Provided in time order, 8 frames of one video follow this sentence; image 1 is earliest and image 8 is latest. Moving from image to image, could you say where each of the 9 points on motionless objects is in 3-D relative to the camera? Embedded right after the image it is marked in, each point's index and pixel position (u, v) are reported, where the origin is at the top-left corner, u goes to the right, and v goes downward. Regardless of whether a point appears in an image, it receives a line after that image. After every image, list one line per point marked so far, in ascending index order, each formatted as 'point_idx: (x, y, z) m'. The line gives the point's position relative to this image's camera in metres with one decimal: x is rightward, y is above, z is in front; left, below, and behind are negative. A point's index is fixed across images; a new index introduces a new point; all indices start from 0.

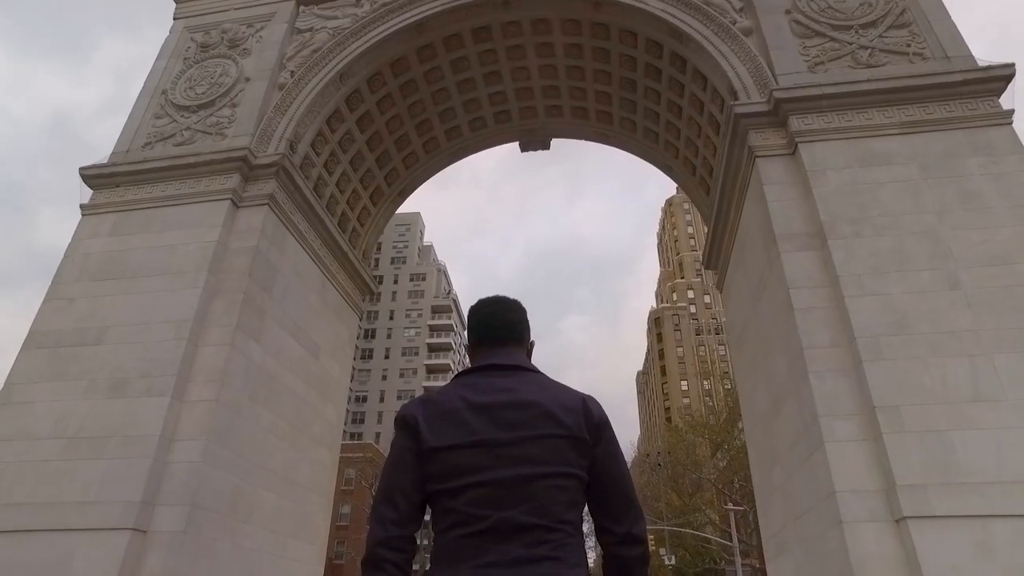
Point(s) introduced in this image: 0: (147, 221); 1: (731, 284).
0: (-6.9, +1.3, +11.4) m
1: (+4.7, 0.0, +13.1) m
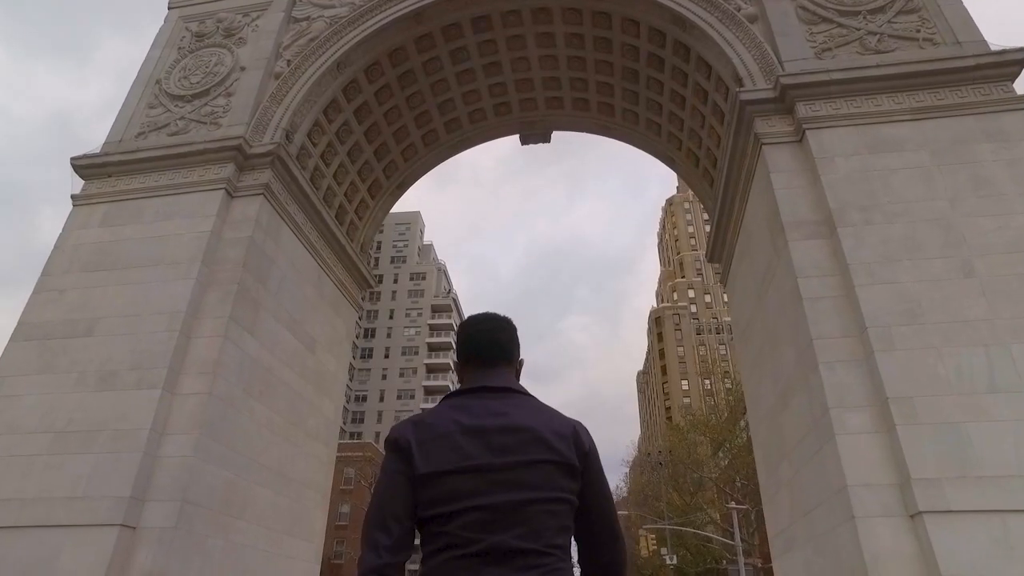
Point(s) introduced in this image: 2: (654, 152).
0: (-6.9, +1.4, +11.2) m
1: (+4.7, +0.2, +12.8) m
2: (+3.8, +3.6, +16.2) m
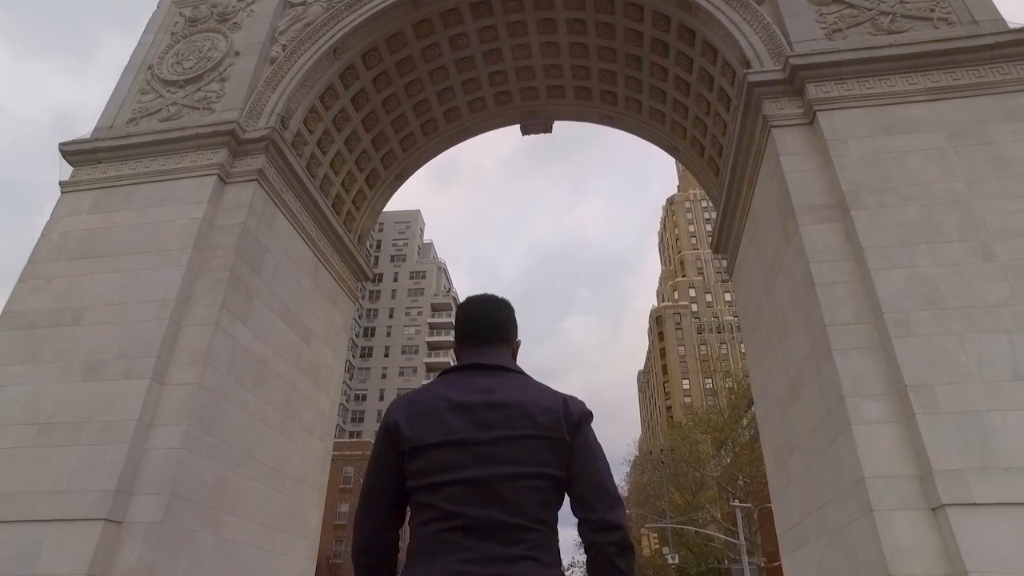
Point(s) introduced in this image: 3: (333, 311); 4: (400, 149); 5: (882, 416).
0: (-6.9, +1.6, +10.9) m
1: (+4.7, +0.4, +12.5) m
2: (+3.8, +3.8, +15.9) m
3: (-4.0, -0.5, +13.6) m
4: (-2.9, +3.7, +16.0) m
5: (+4.4, -1.5, +7.2) m
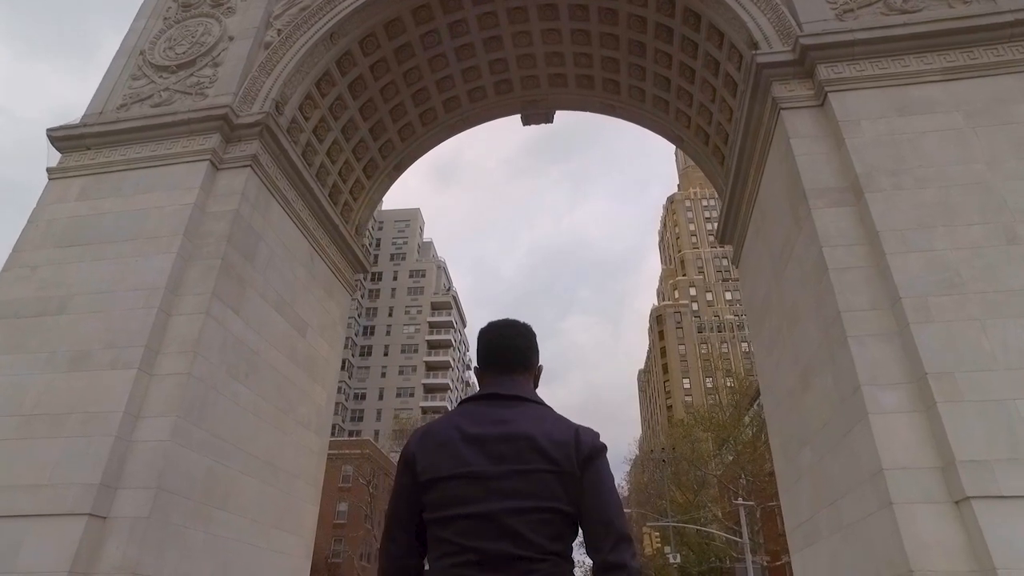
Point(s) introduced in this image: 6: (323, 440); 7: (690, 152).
0: (-6.8, +1.8, +10.6) m
1: (+4.7, +0.6, +12.2) m
2: (+3.8, +4.0, +15.5) m
3: (-4.0, -0.3, +13.3) m
4: (-2.9, +3.8, +15.7) m
5: (+4.4, -1.3, +6.9) m
6: (-3.9, -3.1, +12.5) m
7: (+4.4, +3.3, +15.0) m
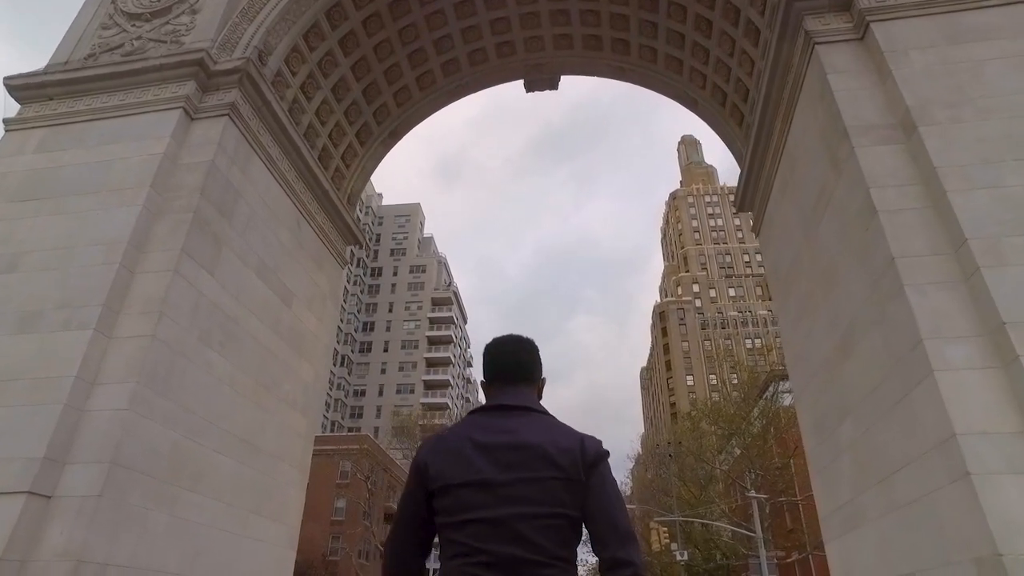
0: (-6.8, +2.4, +9.6) m
1: (+4.8, +1.2, +11.2) m
2: (+3.9, +4.6, +14.5) m
3: (-3.9, +0.3, +12.3) m
4: (-2.9, +4.5, +14.7) m
5: (+4.5, -0.7, +5.9) m
6: (-3.8, -2.5, +11.5) m
7: (+4.4, +4.0, +14.0) m
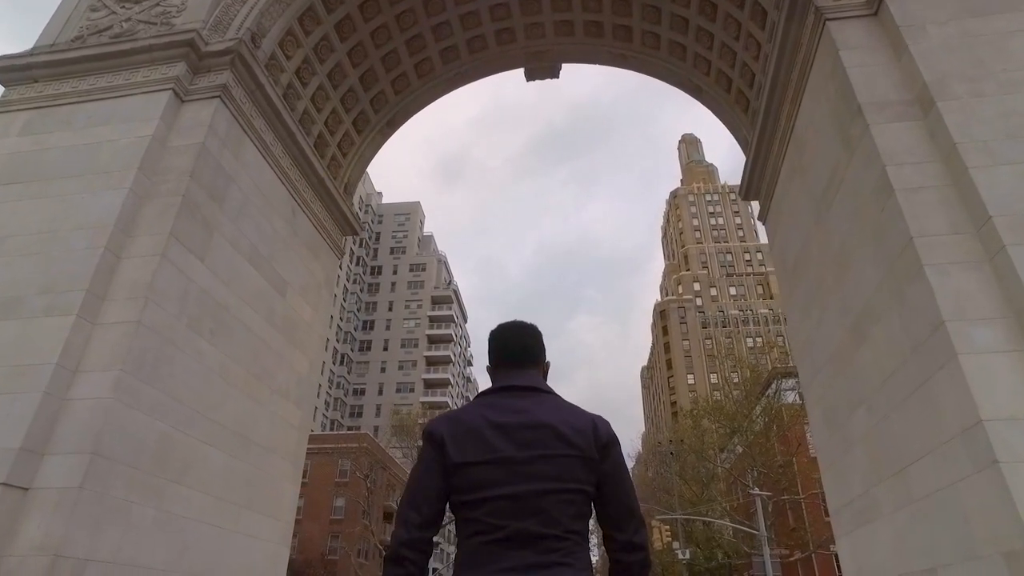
0: (-6.8, +2.6, +9.3) m
1: (+4.8, +1.4, +10.9) m
2: (+3.9, +4.8, +14.2) m
3: (-3.9, +0.5, +12.0) m
4: (-2.9, +4.6, +14.4) m
5: (+4.5, -0.5, +5.6) m
6: (-3.8, -2.3, +11.2) m
7: (+4.5, +4.2, +13.7) m
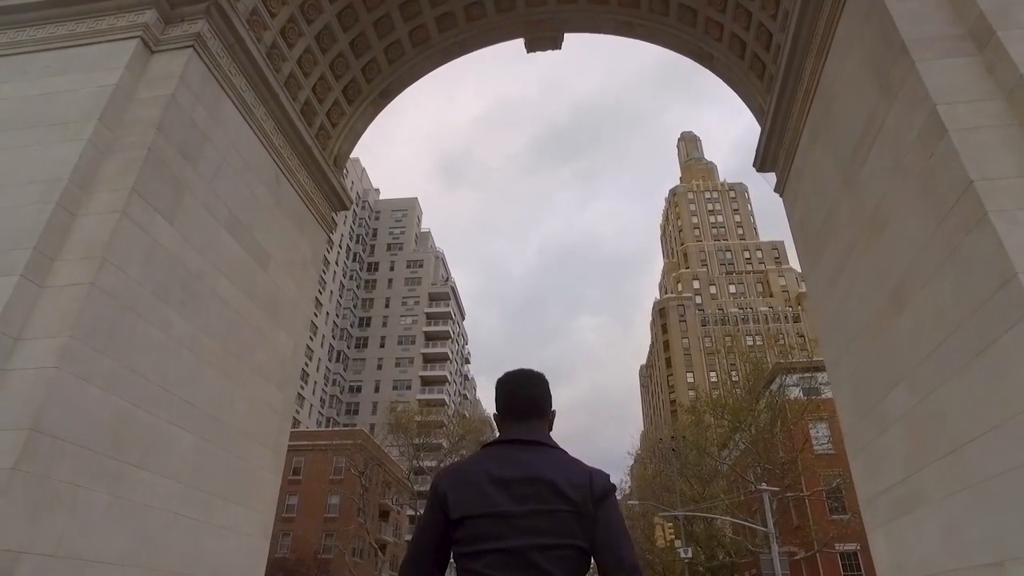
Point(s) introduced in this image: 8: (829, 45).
0: (-6.8, +3.0, +8.4) m
1: (+4.8, +1.8, +10.1) m
2: (+3.9, +5.2, +13.4) m
3: (-3.9, +0.9, +11.2) m
4: (-2.9, +5.1, +13.6) m
5: (+4.5, -0.1, +4.8) m
6: (-3.8, -1.9, +10.4) m
7: (+4.5, +4.6, +12.9) m
8: (+4.6, +3.5, +8.8) m
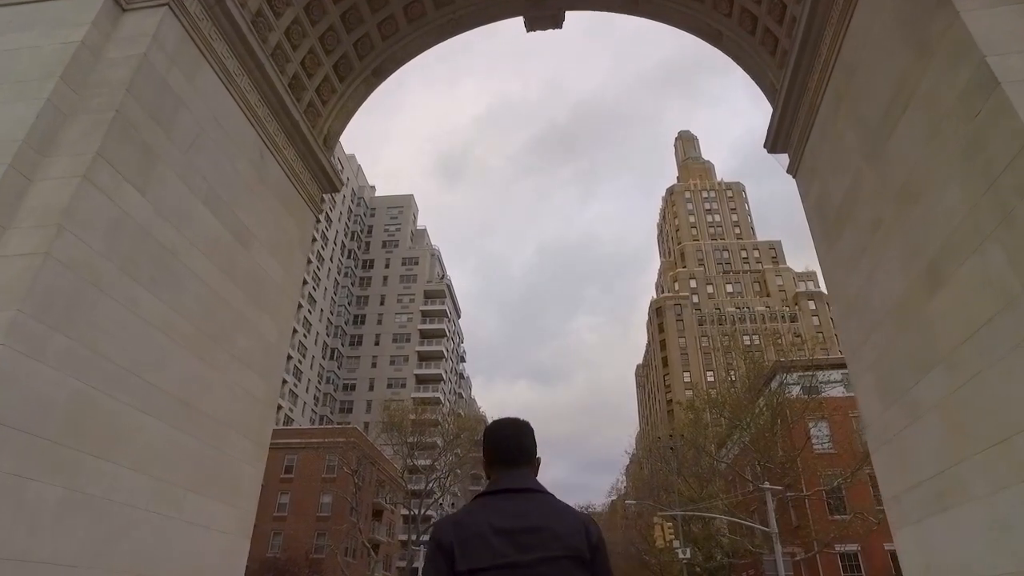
0: (-6.7, +3.3, +7.8) m
1: (+4.8, +2.1, +9.5) m
2: (+3.9, +5.5, +12.8) m
3: (-3.9, +1.2, +10.5) m
4: (-2.9, +5.4, +13.0) m
5: (+4.5, +0.2, +4.2) m
6: (-3.8, -1.6, +9.8) m
7: (+4.4, +4.8, +12.3) m
8: (+4.6, +3.7, +8.2) m
